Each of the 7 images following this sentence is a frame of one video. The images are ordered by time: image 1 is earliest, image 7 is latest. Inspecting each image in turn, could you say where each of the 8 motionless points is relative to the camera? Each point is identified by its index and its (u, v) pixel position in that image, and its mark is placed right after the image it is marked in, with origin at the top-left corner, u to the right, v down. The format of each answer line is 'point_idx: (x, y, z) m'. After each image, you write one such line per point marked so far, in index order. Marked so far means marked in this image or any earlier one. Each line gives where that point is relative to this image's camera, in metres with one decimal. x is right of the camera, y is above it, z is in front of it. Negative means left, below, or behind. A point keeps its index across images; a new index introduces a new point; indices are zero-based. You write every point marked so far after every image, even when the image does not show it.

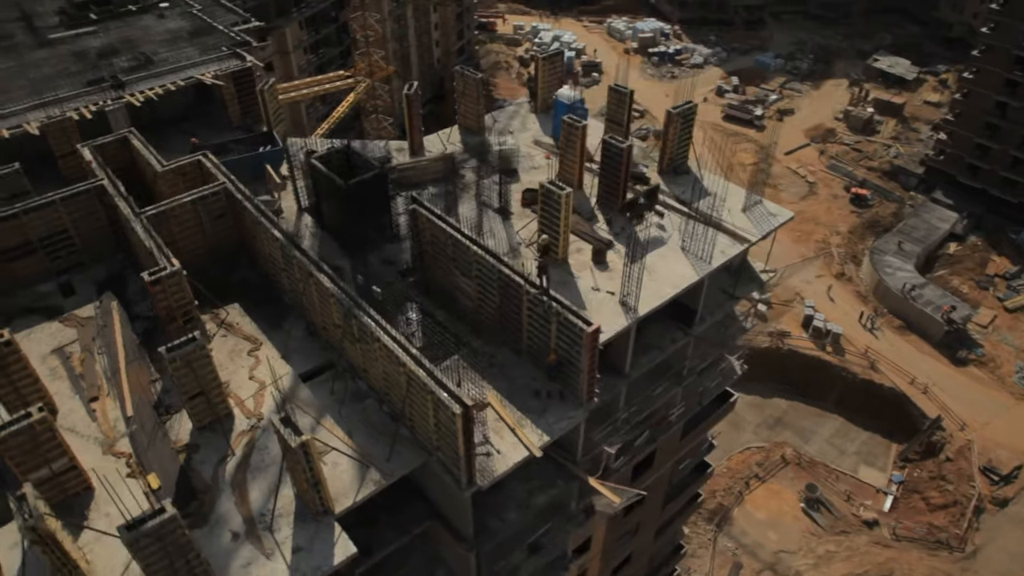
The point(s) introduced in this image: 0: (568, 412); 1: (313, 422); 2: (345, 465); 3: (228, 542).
0: (+1.4, -3.1, +17.8) m
1: (-5.0, -3.4, +17.6) m
2: (-4.0, -4.2, +16.6) m
3: (-6.2, -5.5, +15.2) m
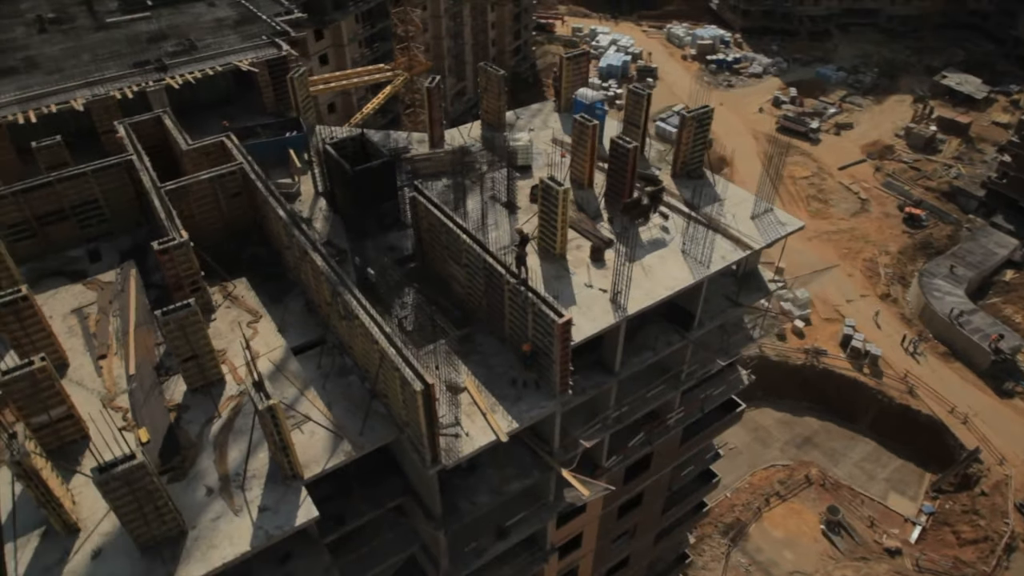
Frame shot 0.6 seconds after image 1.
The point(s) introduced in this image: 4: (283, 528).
0: (+0.7, -2.9, +18.2) m
1: (-5.7, -2.8, +18.5) m
2: (-4.8, -3.7, +17.4) m
3: (-7.2, -4.8, +16.1) m
4: (-5.2, -5.3, +15.6) m
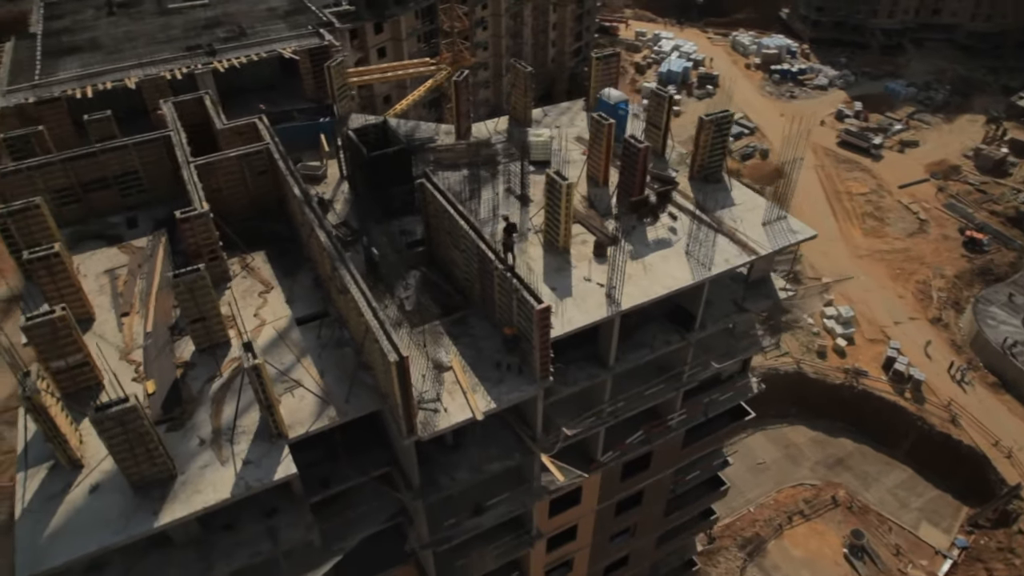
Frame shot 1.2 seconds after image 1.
0: (+0.2, -2.6, +18.8) m
1: (-6.1, -2.0, +19.6) m
2: (-5.3, -3.0, +18.4) m
3: (-7.9, -3.9, +17.4) m
4: (-6.0, -4.6, +16.7) m
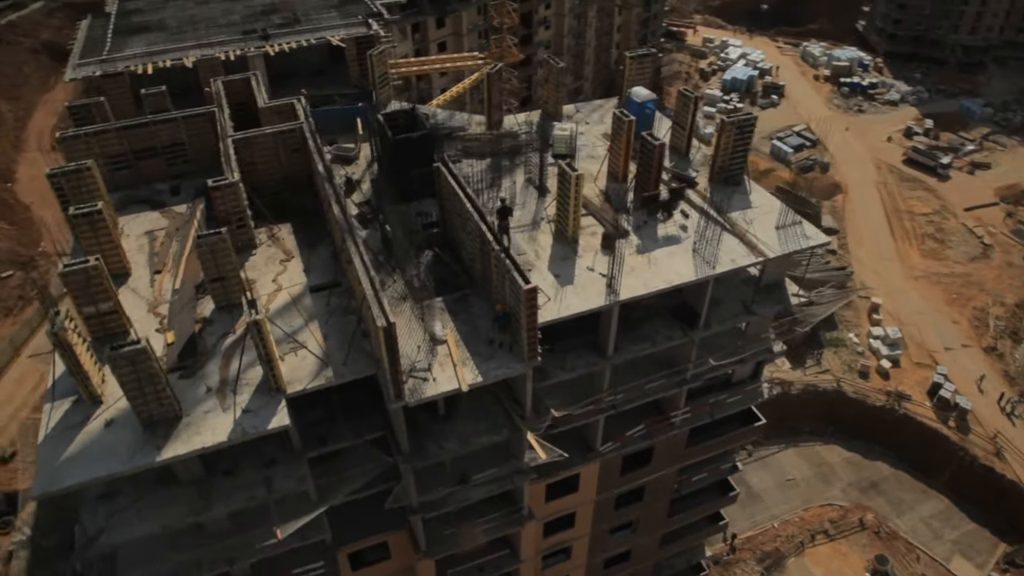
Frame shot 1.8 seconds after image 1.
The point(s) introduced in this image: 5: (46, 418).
0: (-0.1, -2.1, +19.6) m
1: (-6.3, -1.1, +20.9) m
2: (-5.7, -2.0, +19.7) m
3: (-8.4, -2.8, +18.8) m
4: (-6.6, -3.6, +18.0) m
5: (-12.2, -3.4, +18.3) m
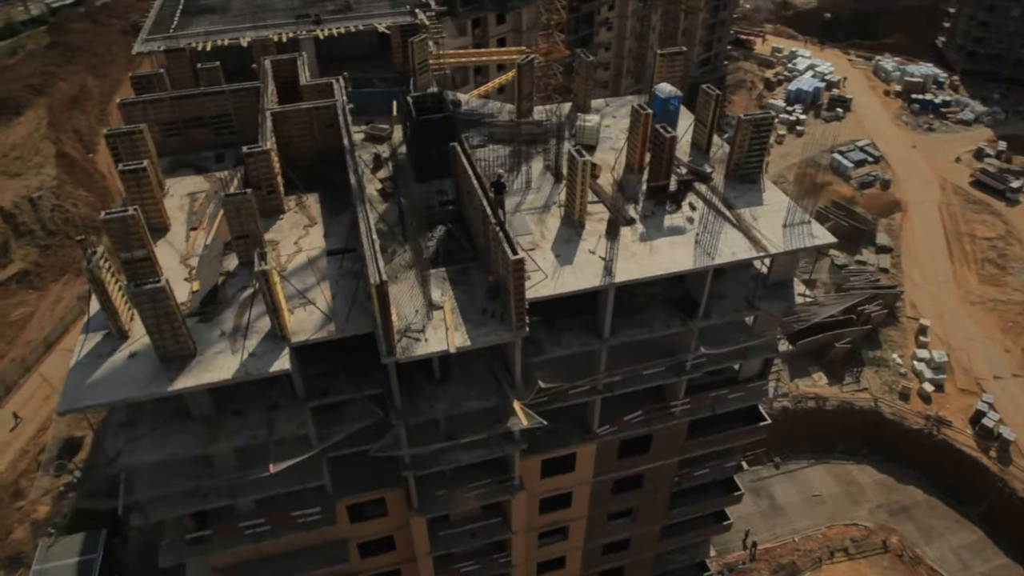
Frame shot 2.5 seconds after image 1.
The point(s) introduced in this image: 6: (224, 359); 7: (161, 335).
0: (-0.4, -1.3, +20.7) m
1: (-6.4, +0.2, +22.5) m
2: (-5.9, -0.8, +21.2) m
3: (-8.8, -1.4, +20.6) m
4: (-7.1, -2.3, +19.6) m
5: (-12.6, -1.7, +20.4) m
6: (-8.2, -2.0, +19.9) m
7: (-9.8, -1.3, +19.4) m
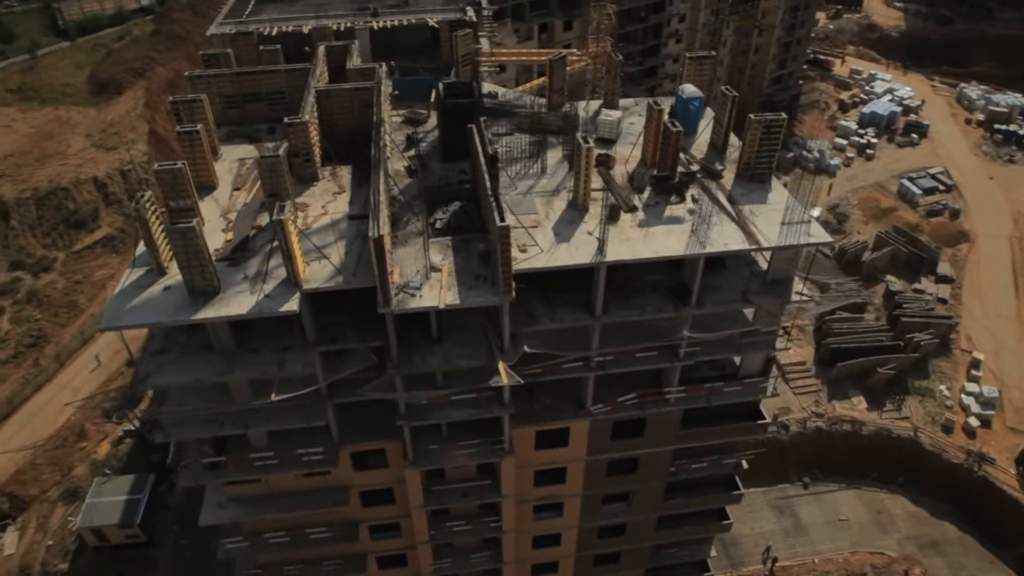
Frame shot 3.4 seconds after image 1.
0: (-0.8, -0.2, +22.5) m
1: (-6.4, +1.7, +24.9) m
2: (-6.2, +0.7, +23.5) m
3: (-9.1, +0.3, +23.2) m
4: (-7.6, -0.7, +22.0) m
5: (-13.0, +0.4, +23.3) m
6: (-8.6, -0.3, +22.5) m
7: (-10.2, +0.5, +22.1) m
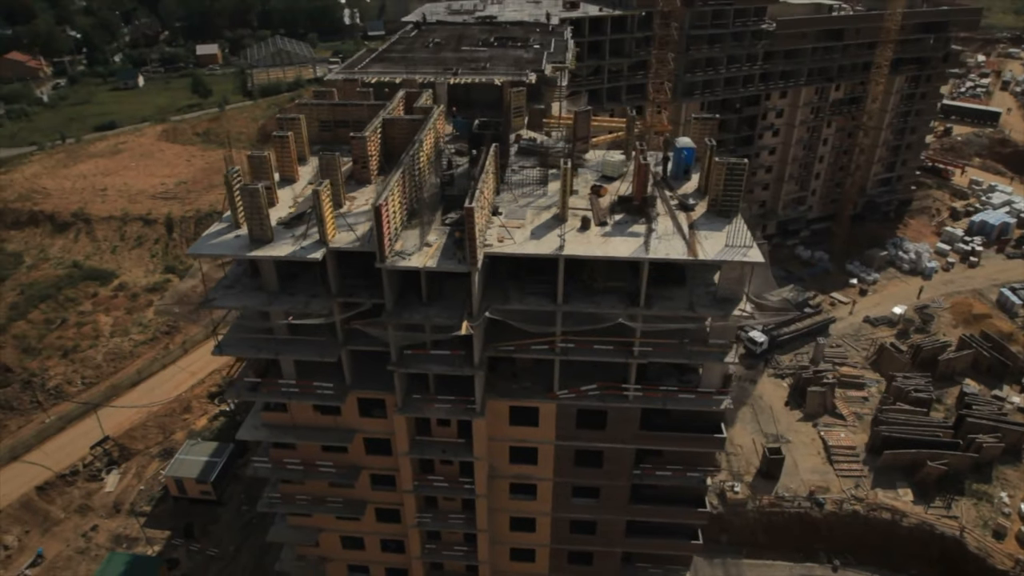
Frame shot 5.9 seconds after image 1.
0: (-2.1, +1.0, +28.9) m
1: (-7.0, +3.1, +32.5) m
2: (-7.1, +2.3, +31.0) m
3: (-10.1, +2.3, +31.1) m
4: (-8.9, +1.3, +29.6) m
5: (-13.8, +2.8, +32.0) m
6: (-9.9, +1.8, +30.3) m
7: (-11.3, +2.8, +30.3) m
